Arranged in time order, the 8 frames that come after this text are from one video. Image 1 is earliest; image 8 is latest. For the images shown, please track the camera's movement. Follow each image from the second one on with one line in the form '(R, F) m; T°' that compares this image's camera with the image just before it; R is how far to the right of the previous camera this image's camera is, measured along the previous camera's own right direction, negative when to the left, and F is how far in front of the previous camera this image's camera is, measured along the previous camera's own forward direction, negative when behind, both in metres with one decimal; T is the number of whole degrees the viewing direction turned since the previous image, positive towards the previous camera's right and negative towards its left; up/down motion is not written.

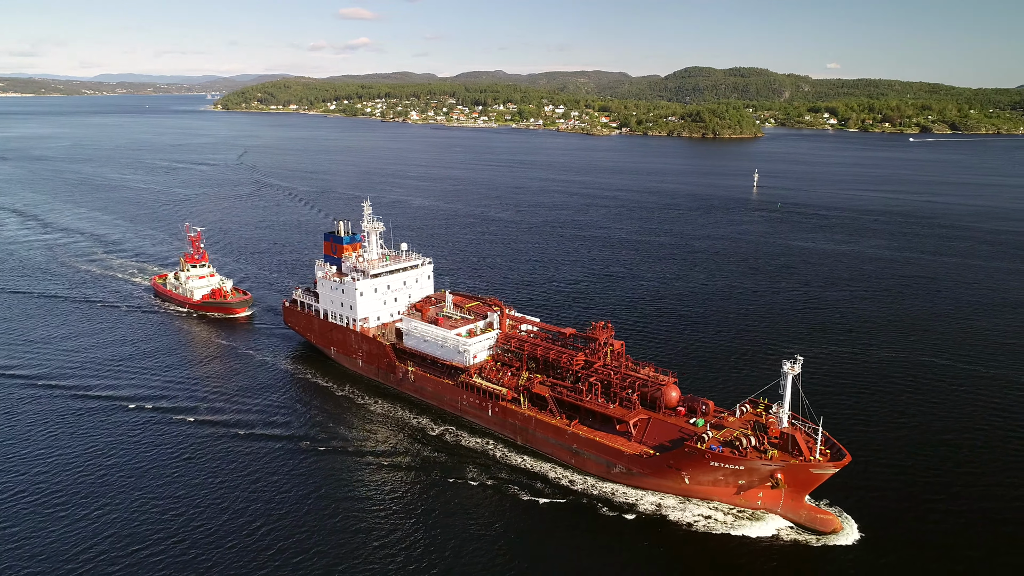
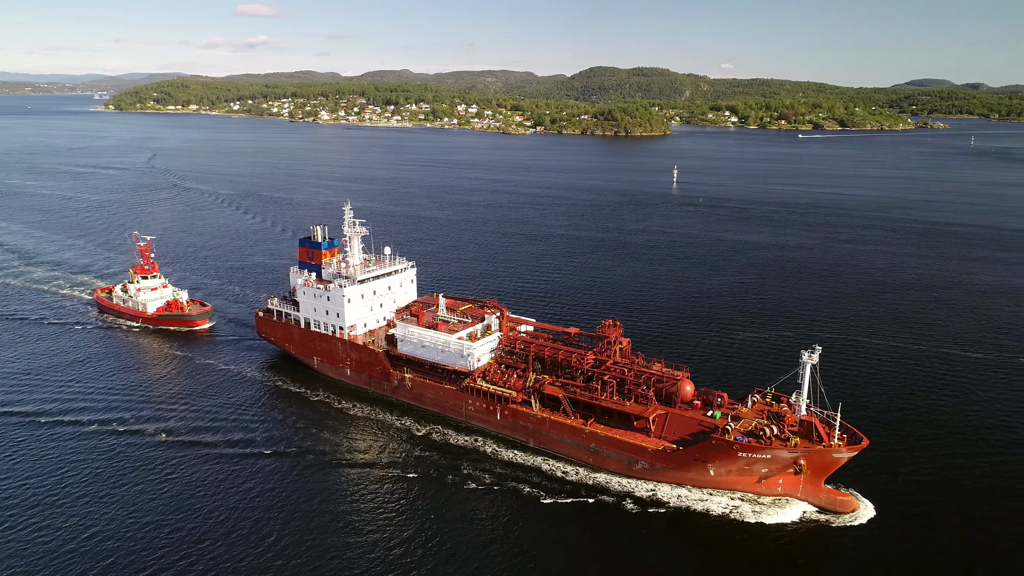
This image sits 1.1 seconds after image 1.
(-2.4, +0.4) m; +7°
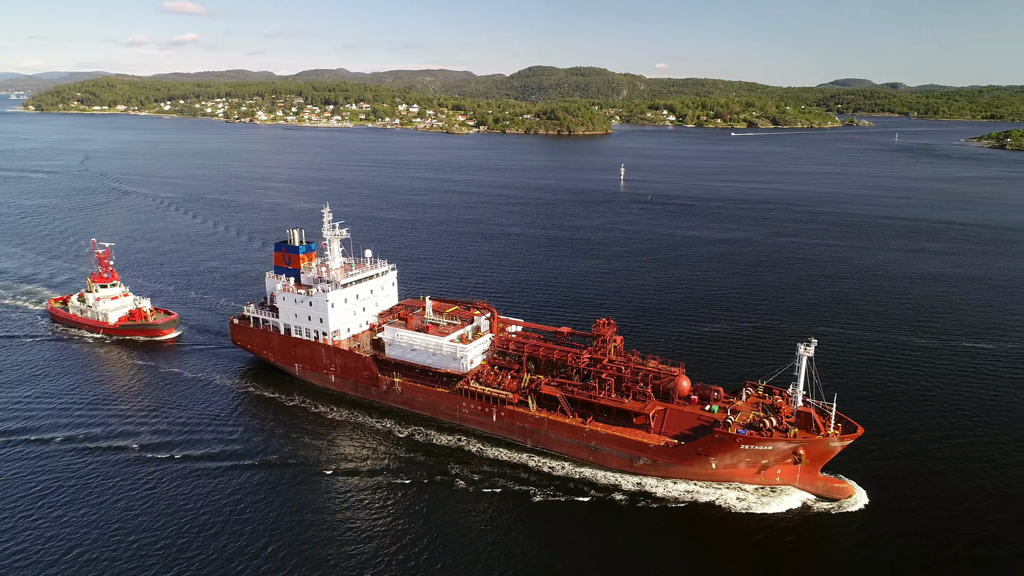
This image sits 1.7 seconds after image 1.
(-1.3, +0.2) m; +4°
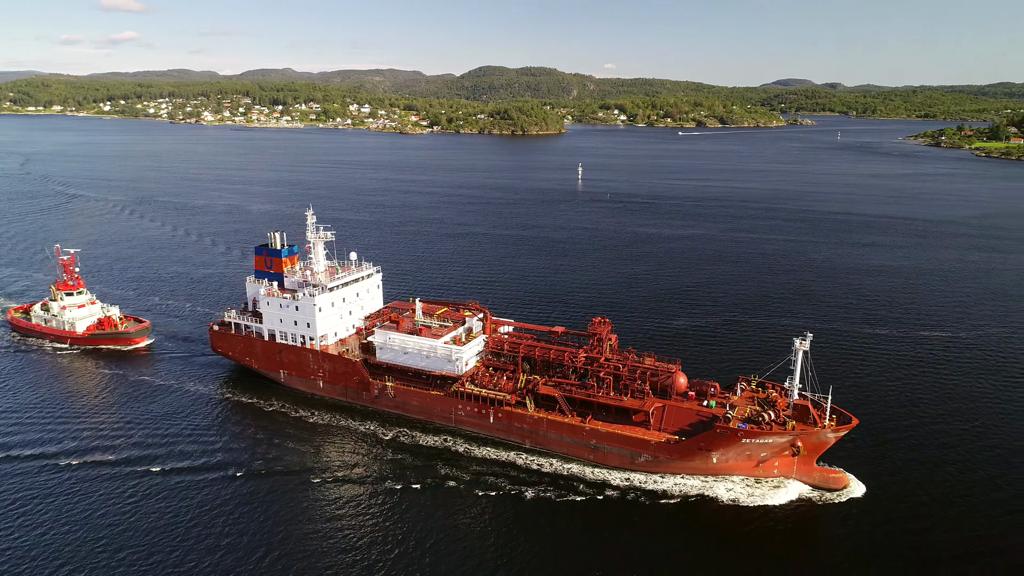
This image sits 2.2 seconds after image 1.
(-1.1, +0.1) m; +4°
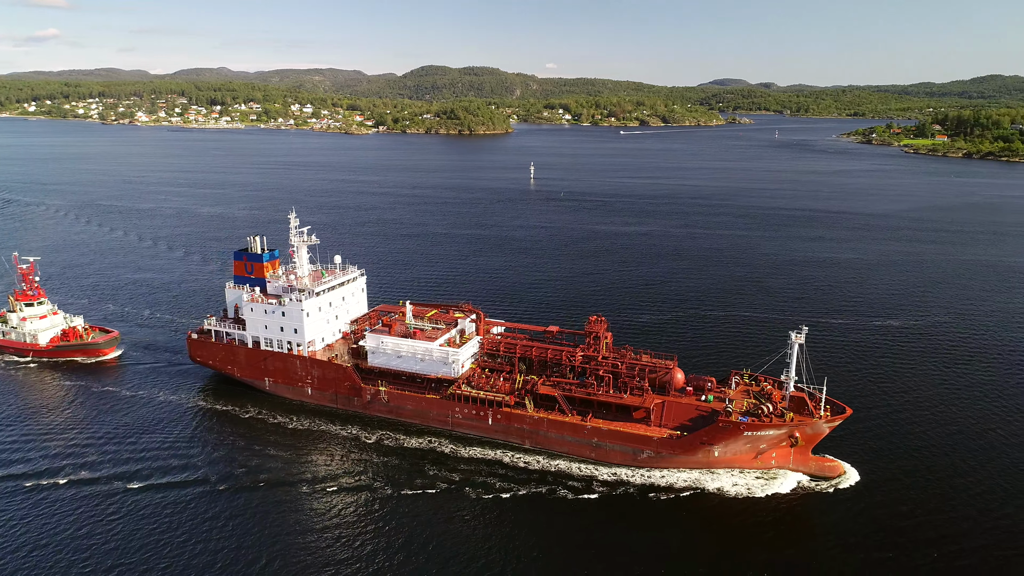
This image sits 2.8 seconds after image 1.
(-1.3, +0.1) m; +4°
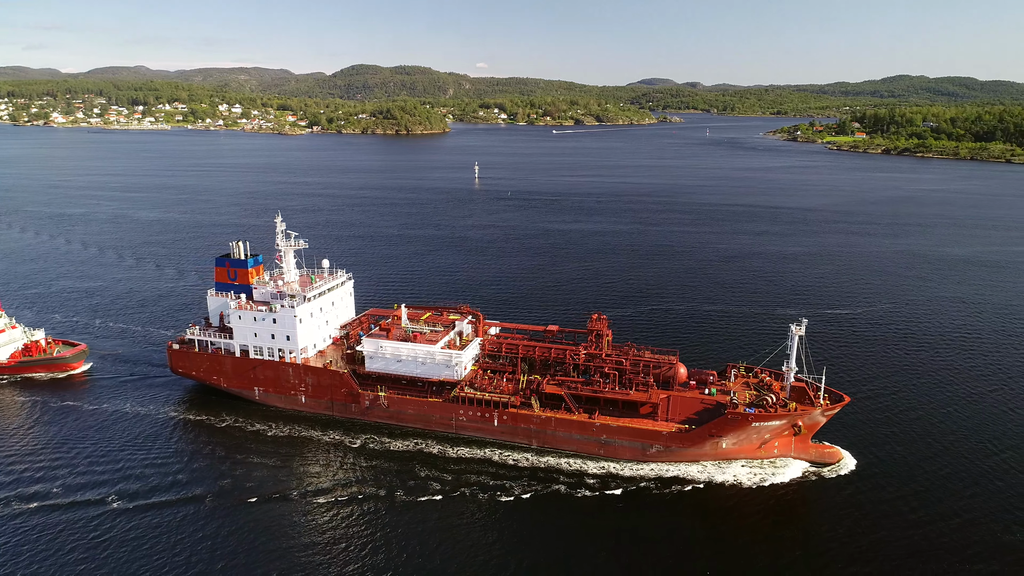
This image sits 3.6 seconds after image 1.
(-1.7, +0.1) m; +5°
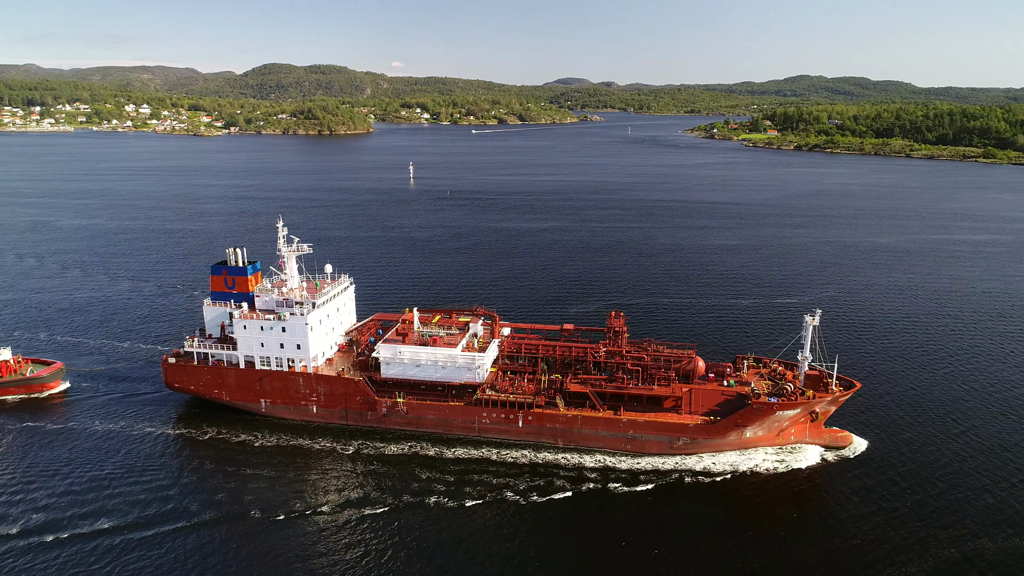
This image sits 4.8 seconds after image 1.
(-2.5, +0.2) m; +6°
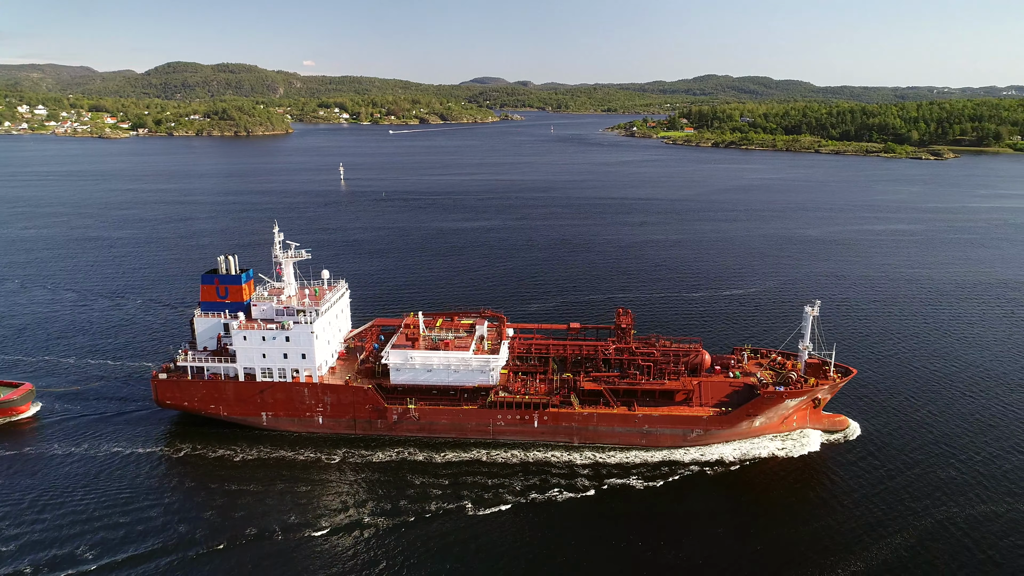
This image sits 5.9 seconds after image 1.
(-2.2, +0.2) m; +6°
